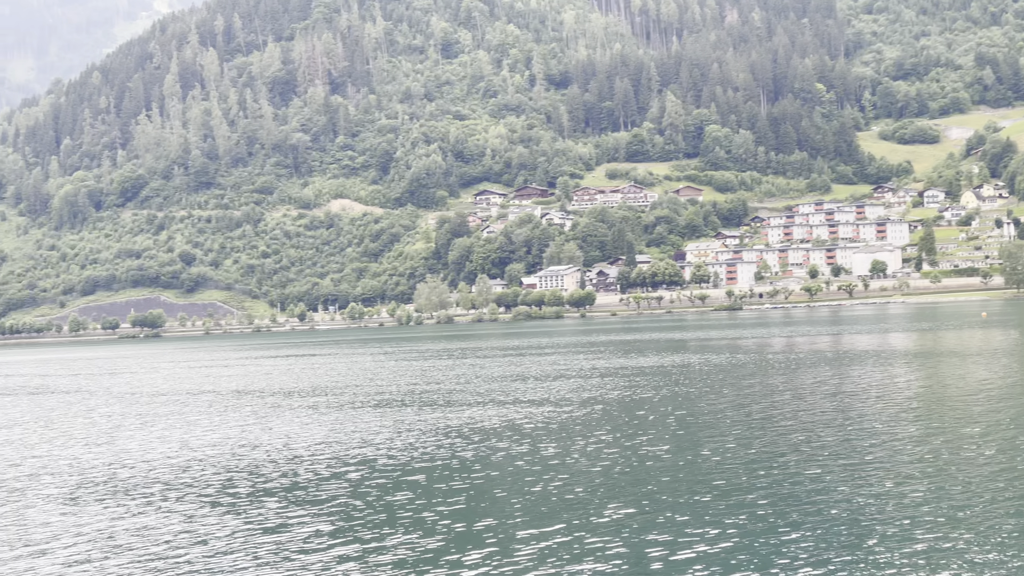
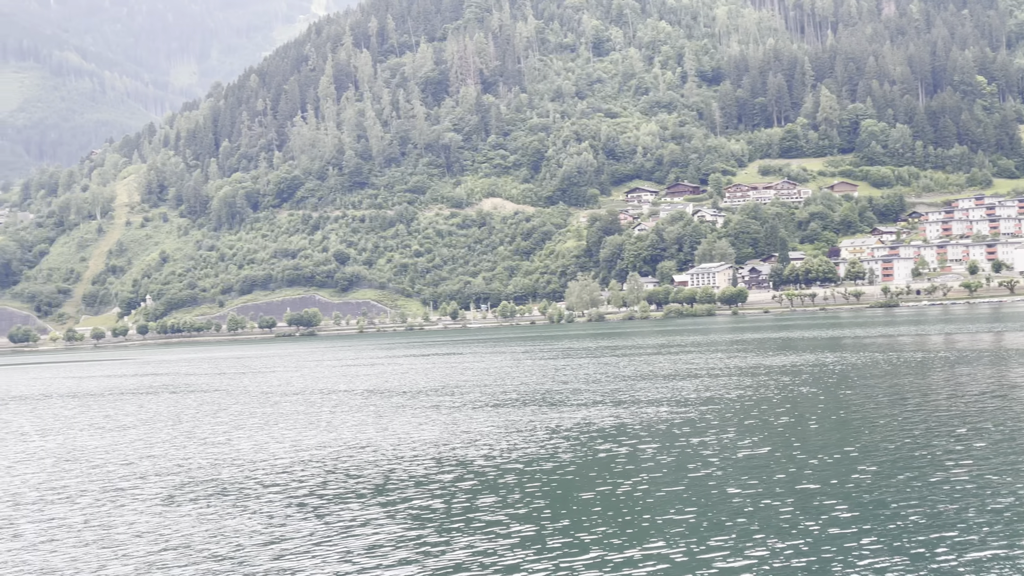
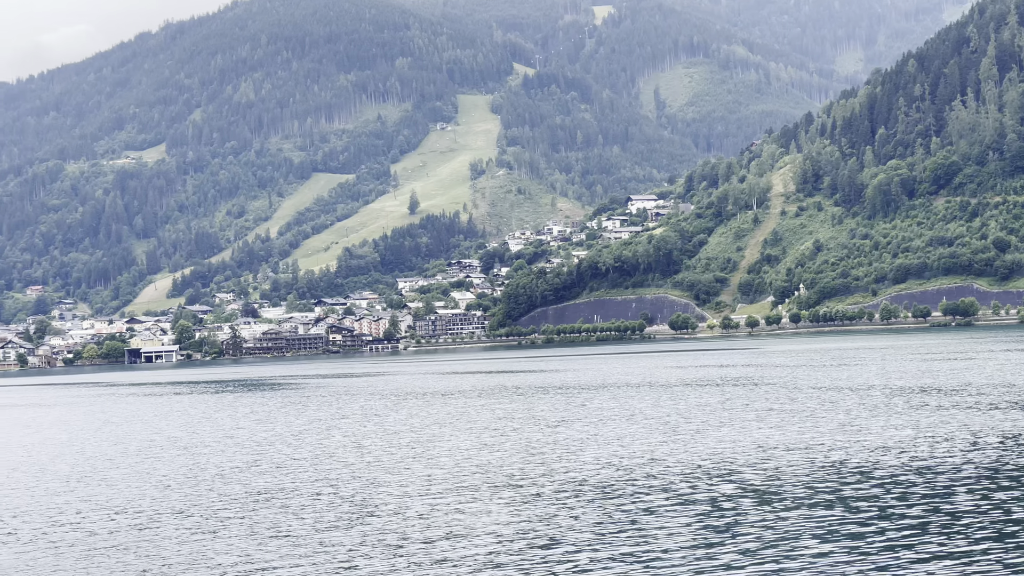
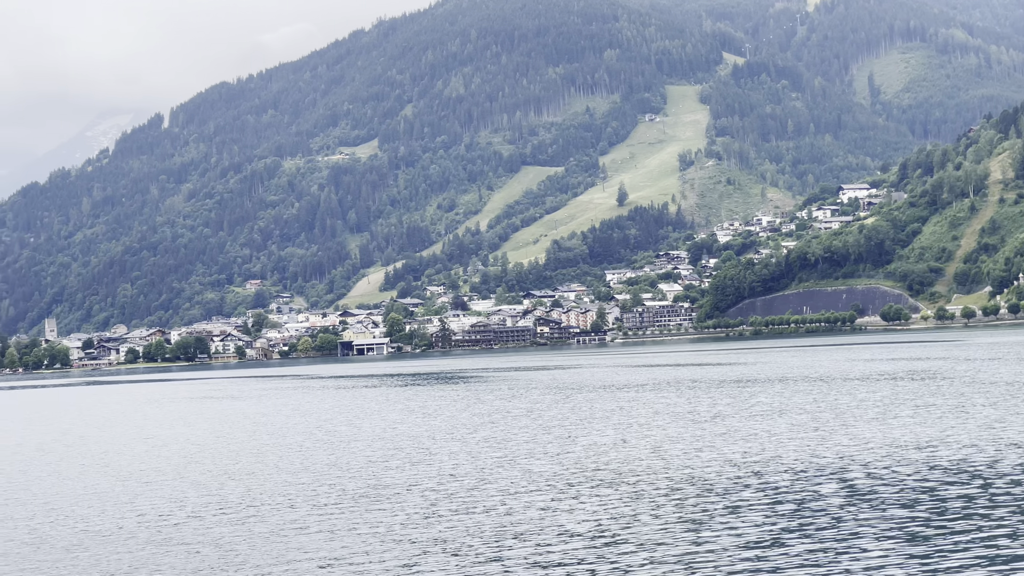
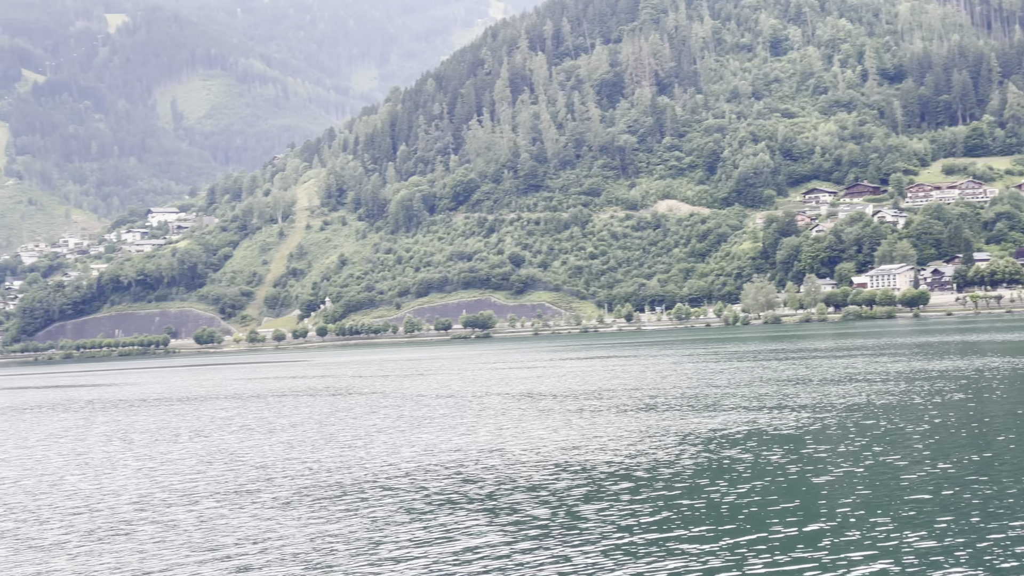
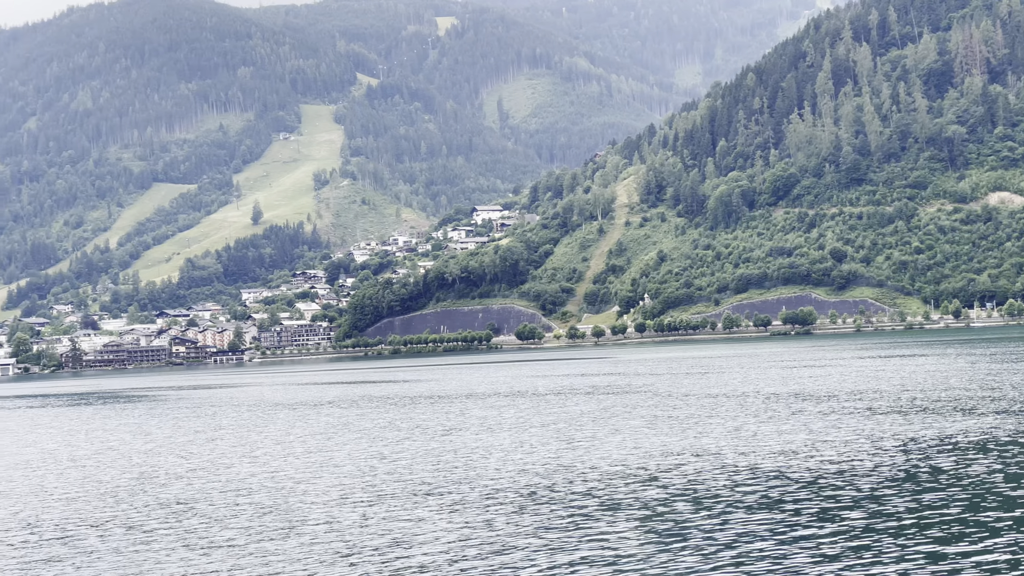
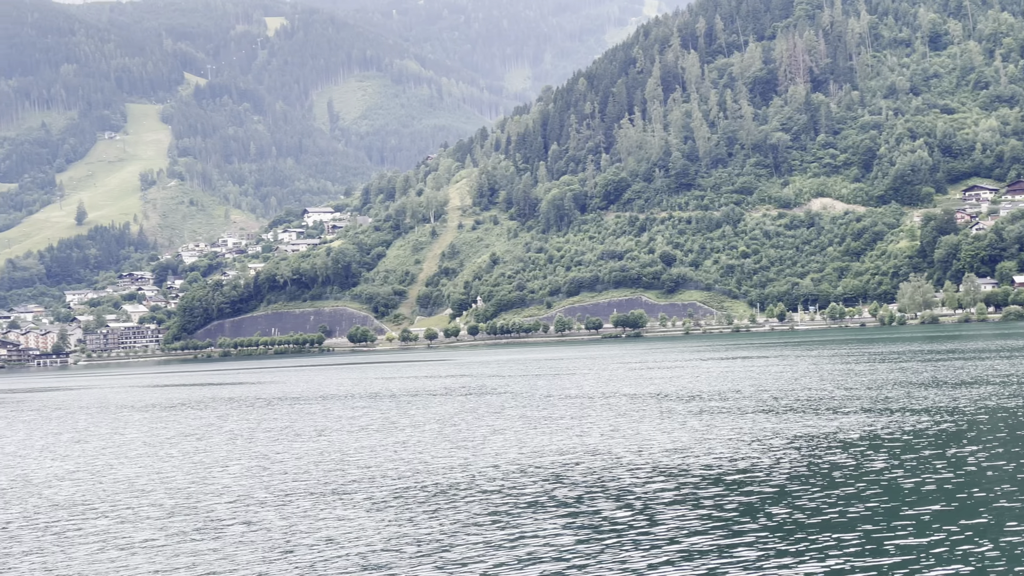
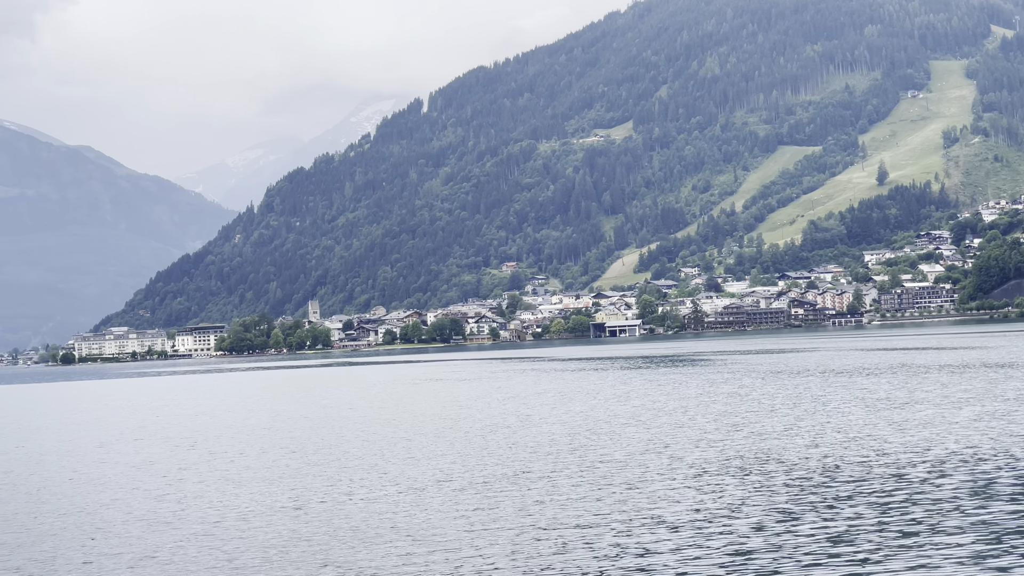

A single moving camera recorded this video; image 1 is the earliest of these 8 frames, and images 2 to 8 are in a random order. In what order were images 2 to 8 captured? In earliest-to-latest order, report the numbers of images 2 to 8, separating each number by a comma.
2, 5, 7, 6, 3, 4, 8
